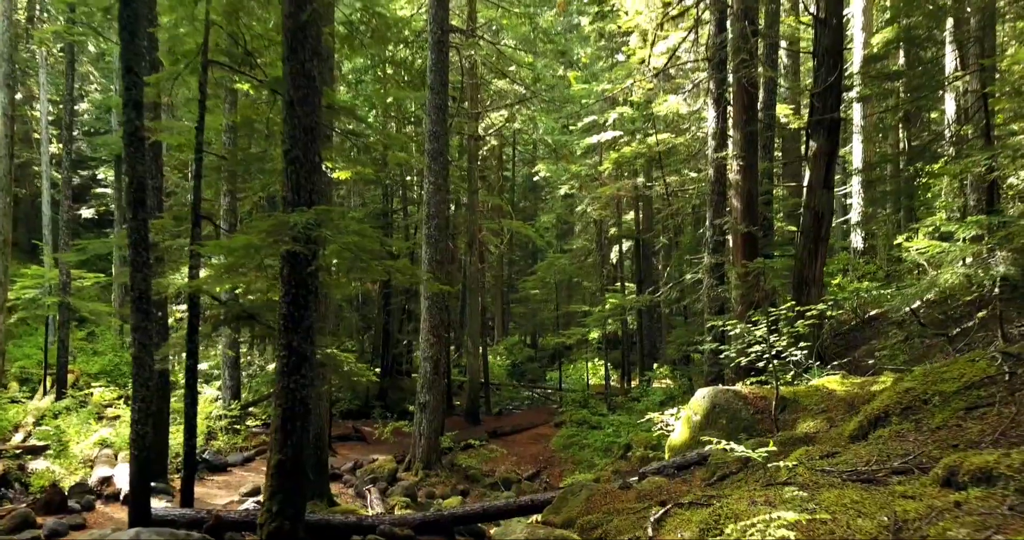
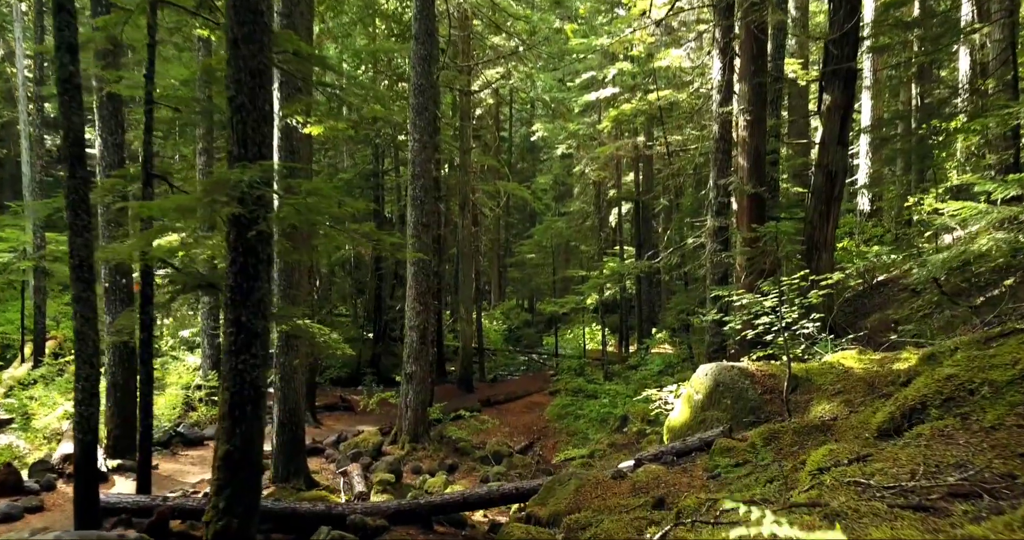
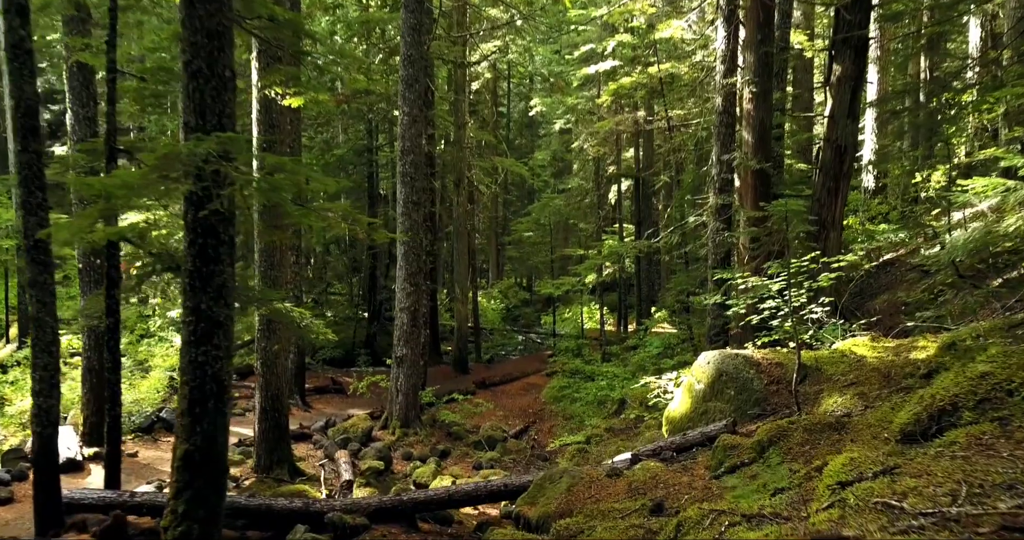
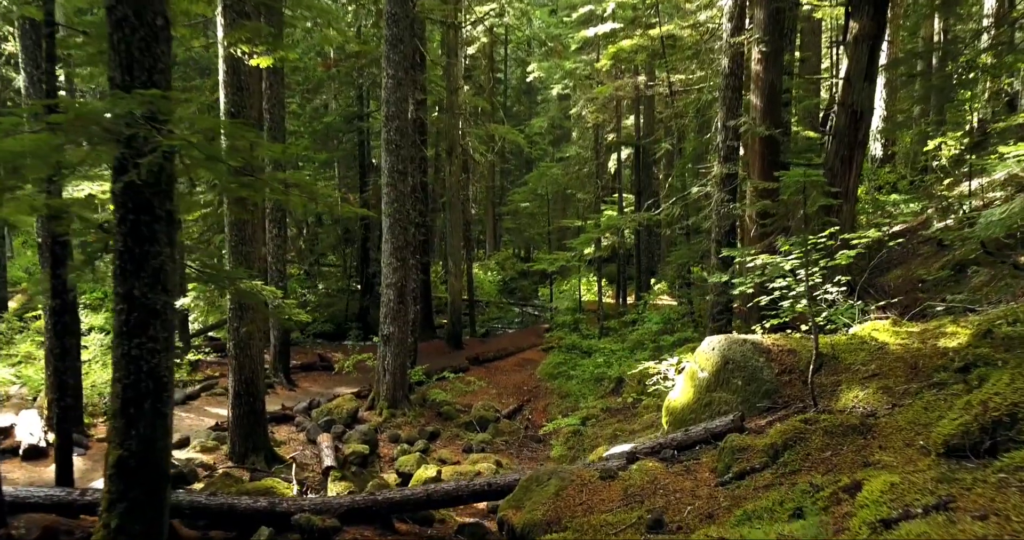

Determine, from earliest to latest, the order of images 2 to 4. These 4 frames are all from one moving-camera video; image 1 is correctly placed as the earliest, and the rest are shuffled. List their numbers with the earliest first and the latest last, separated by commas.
2, 3, 4
